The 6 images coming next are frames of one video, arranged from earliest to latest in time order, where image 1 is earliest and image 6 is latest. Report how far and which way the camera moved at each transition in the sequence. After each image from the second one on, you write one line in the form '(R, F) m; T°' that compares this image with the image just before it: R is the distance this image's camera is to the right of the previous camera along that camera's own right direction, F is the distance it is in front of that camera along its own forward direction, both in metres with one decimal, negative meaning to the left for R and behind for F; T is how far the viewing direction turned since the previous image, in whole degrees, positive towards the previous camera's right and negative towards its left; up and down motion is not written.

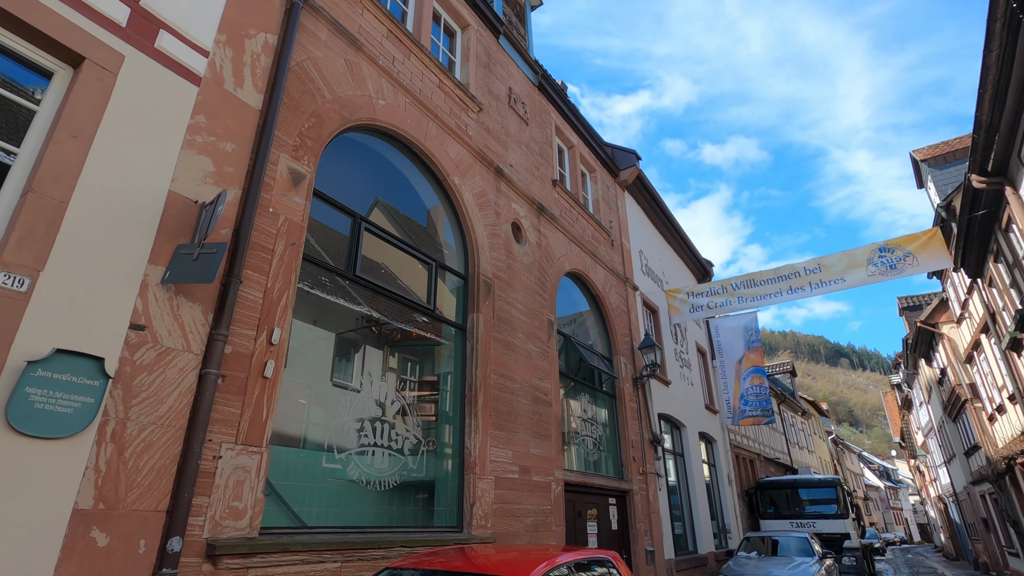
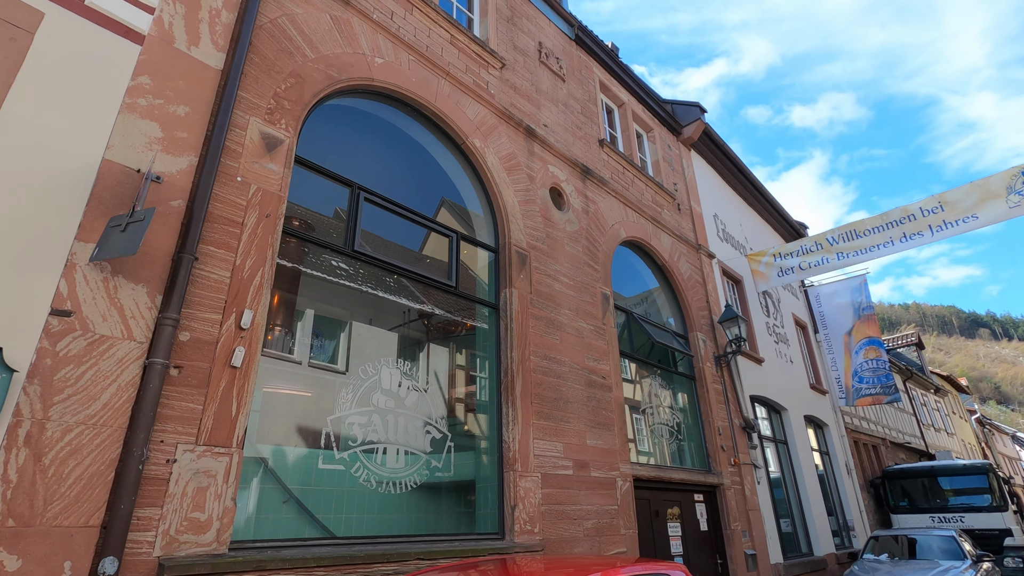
(+0.5, +1.0) m; -9°
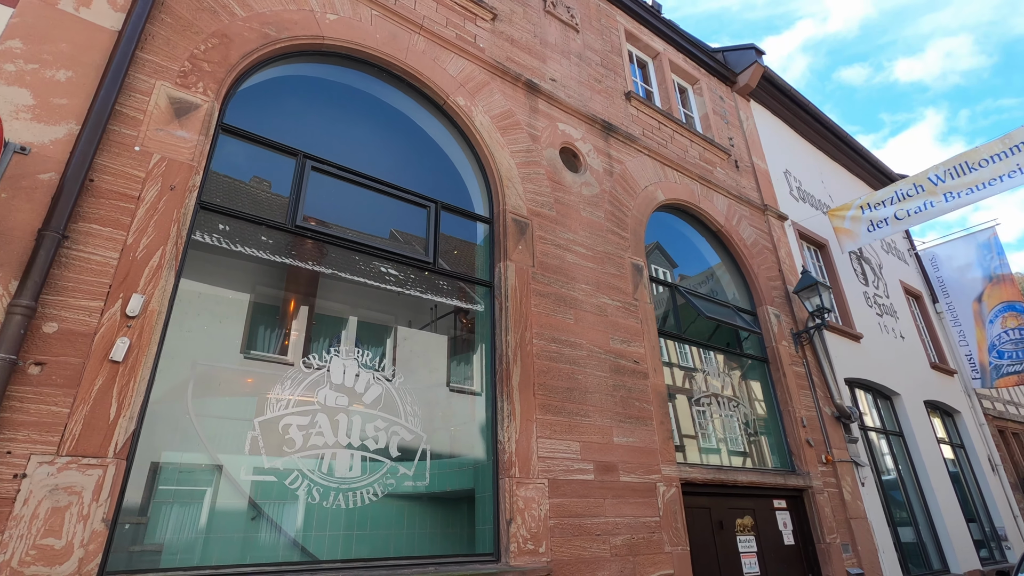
(+0.9, +1.0) m; -9°
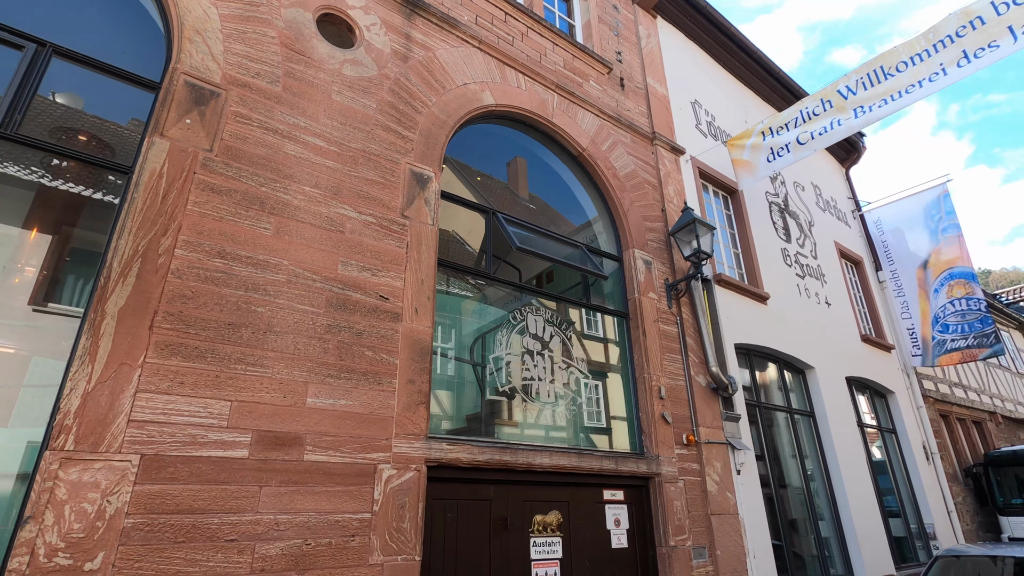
(+2.3, +1.6) m; +1°
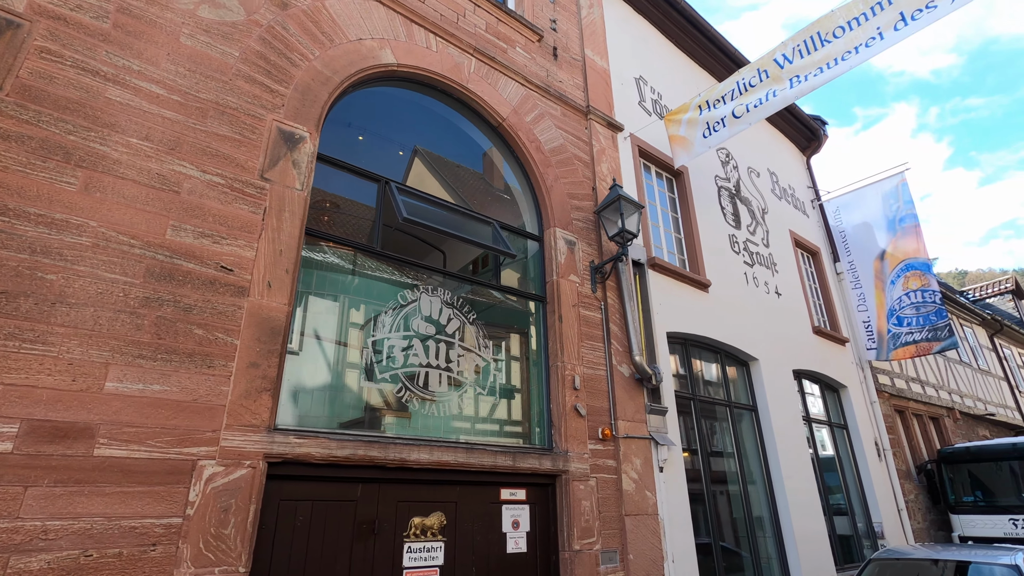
(+0.9, +0.5) m; +1°
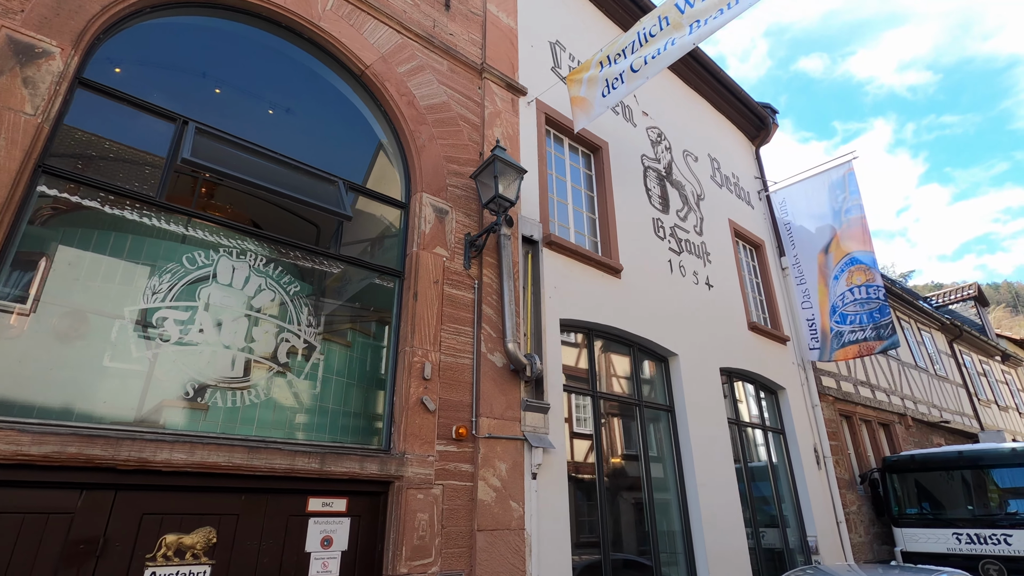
(+1.2, +0.8) m; +2°
